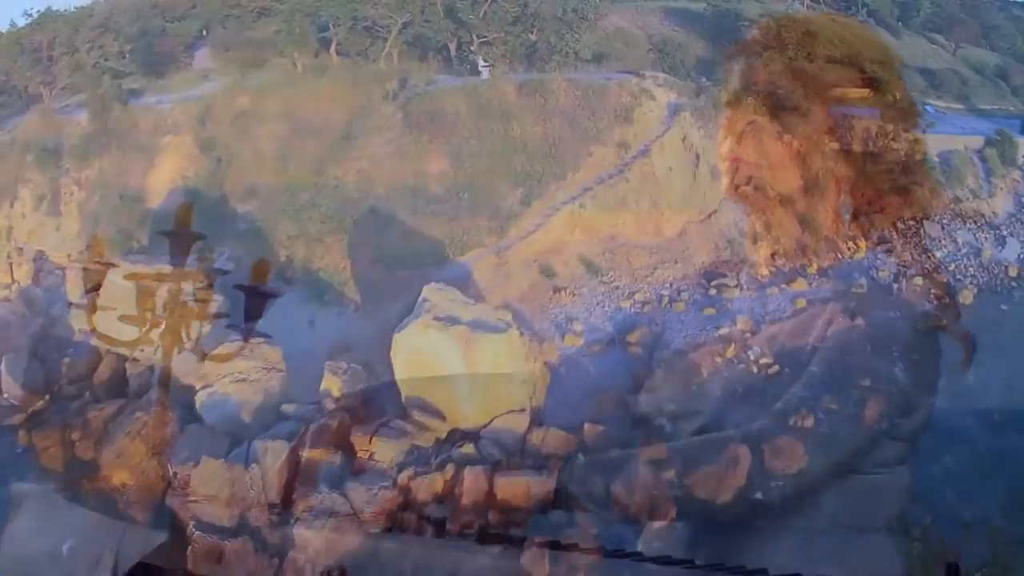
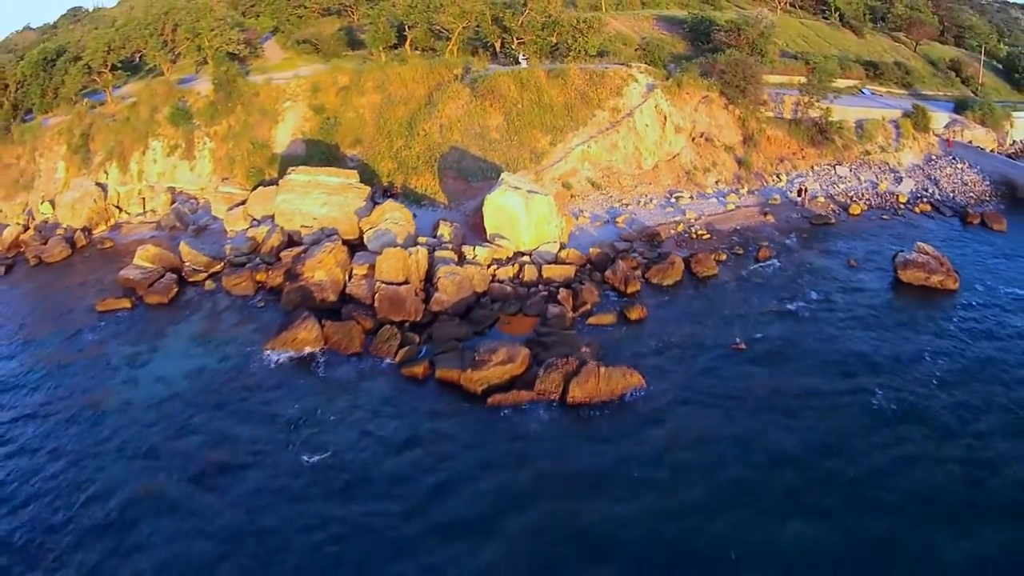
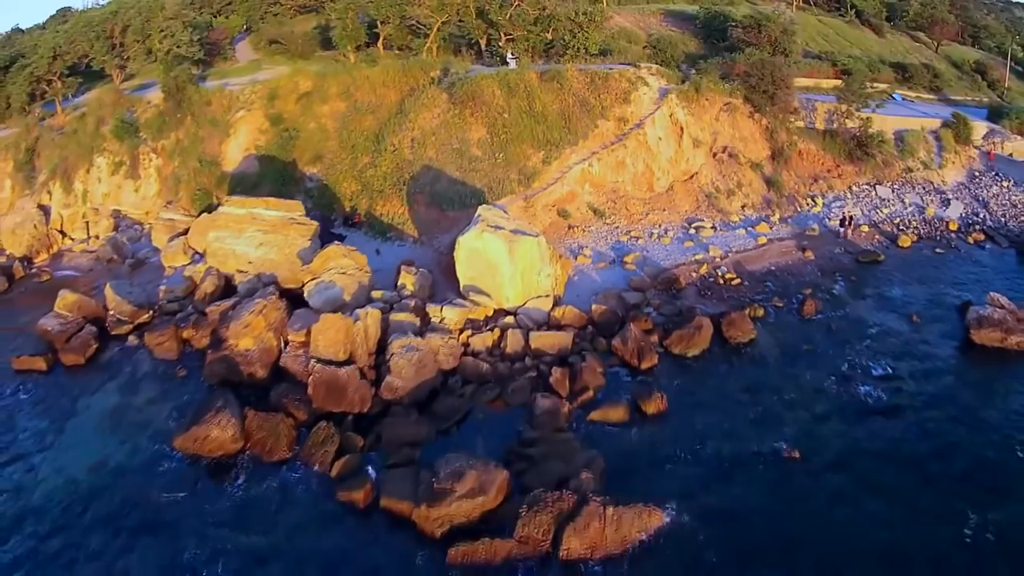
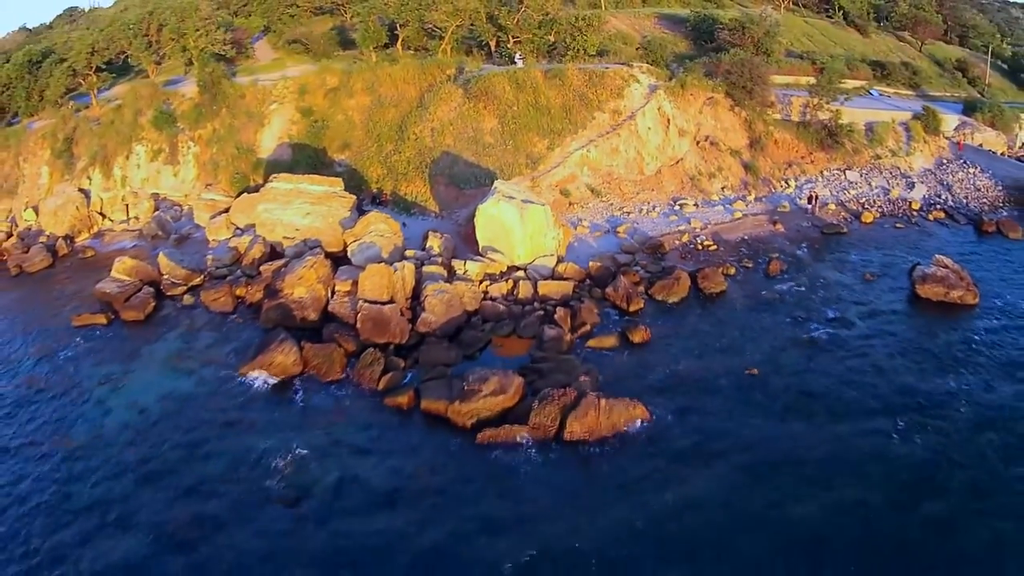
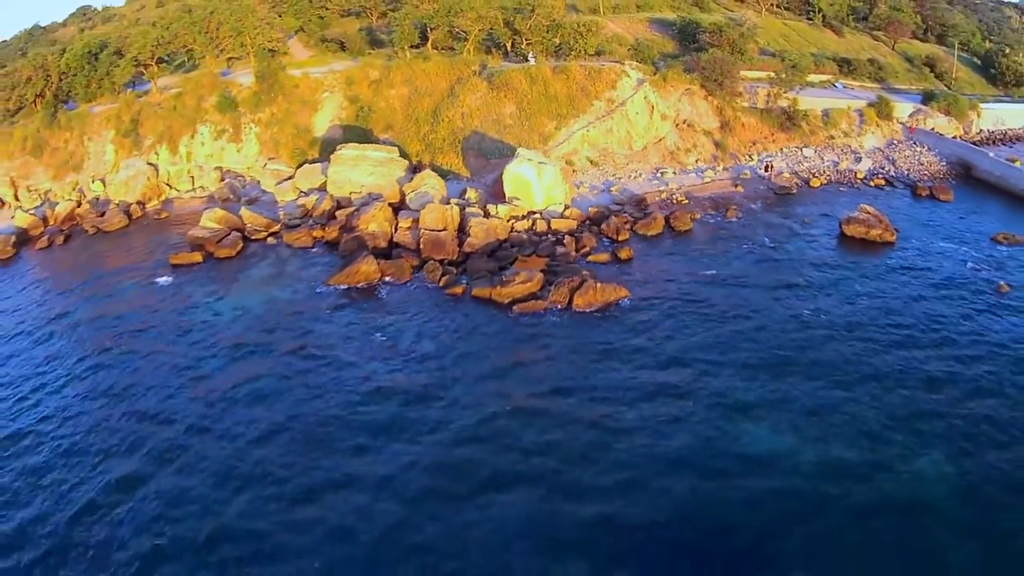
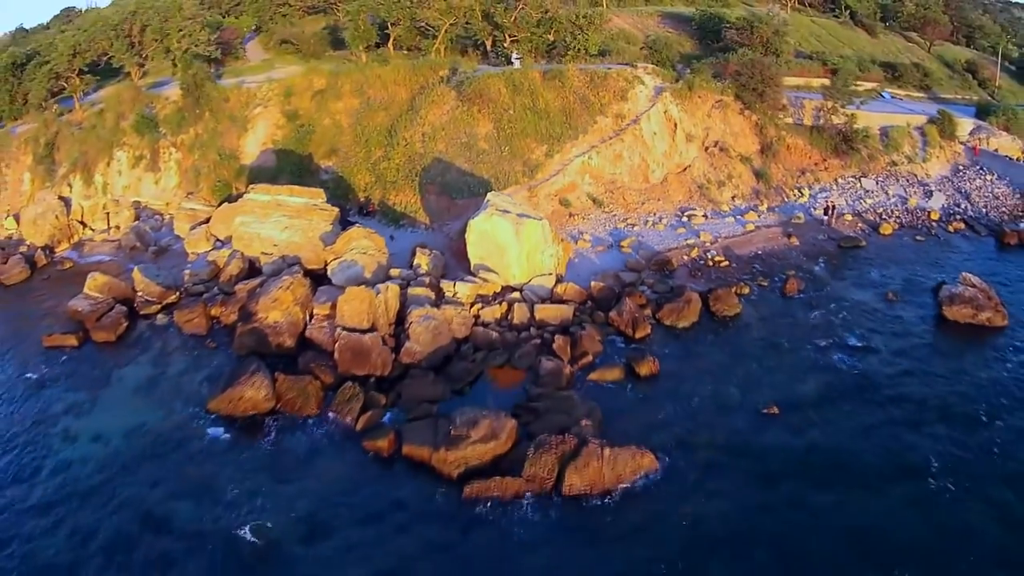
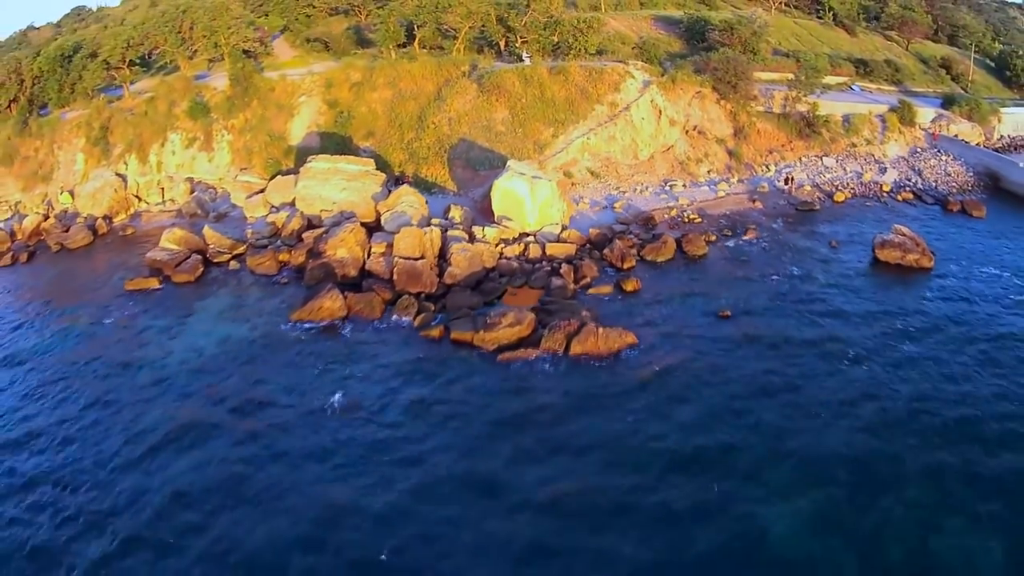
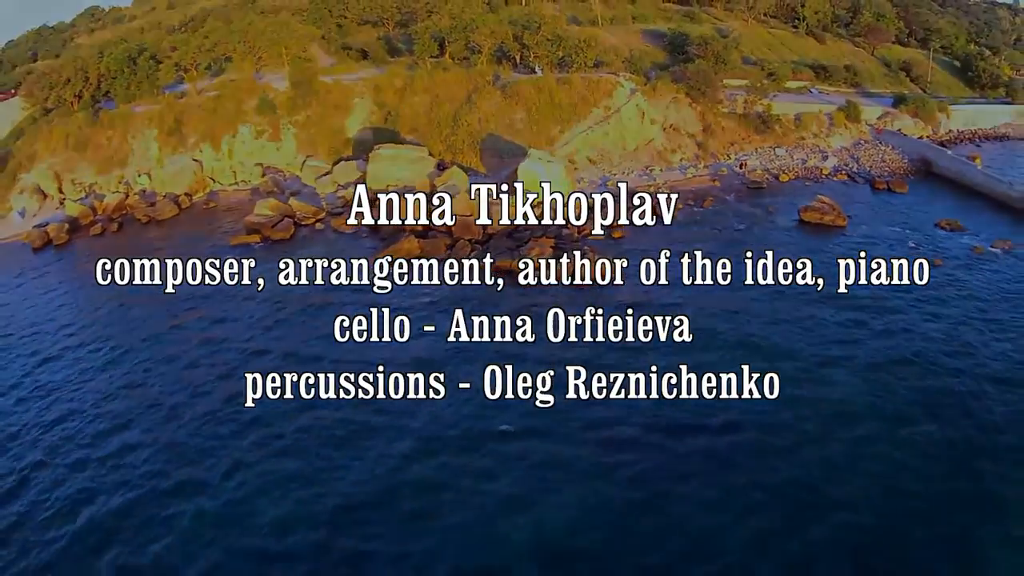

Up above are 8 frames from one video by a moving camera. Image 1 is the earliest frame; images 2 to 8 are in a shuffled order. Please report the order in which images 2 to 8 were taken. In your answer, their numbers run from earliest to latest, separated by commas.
3, 6, 4, 2, 7, 5, 8
